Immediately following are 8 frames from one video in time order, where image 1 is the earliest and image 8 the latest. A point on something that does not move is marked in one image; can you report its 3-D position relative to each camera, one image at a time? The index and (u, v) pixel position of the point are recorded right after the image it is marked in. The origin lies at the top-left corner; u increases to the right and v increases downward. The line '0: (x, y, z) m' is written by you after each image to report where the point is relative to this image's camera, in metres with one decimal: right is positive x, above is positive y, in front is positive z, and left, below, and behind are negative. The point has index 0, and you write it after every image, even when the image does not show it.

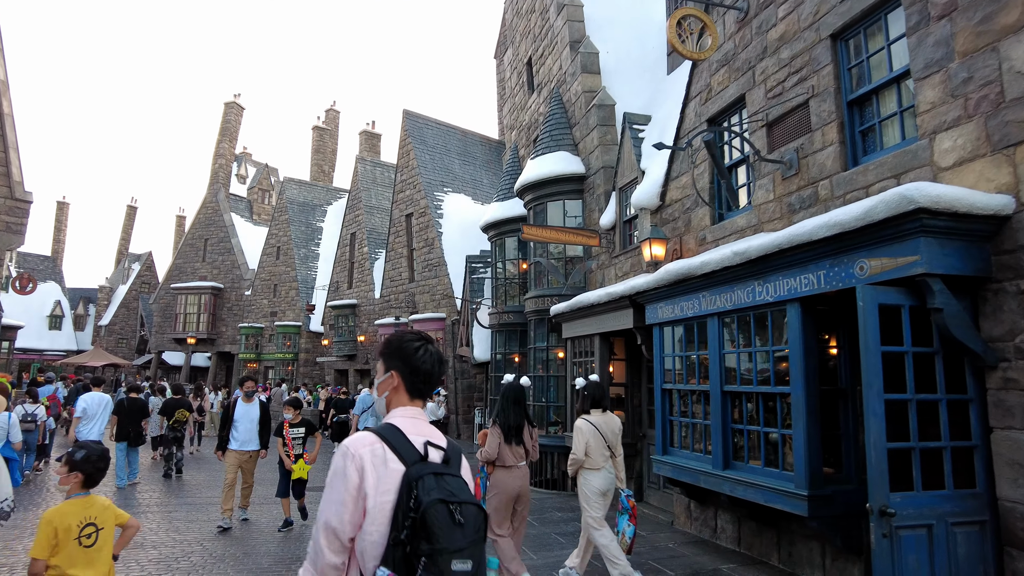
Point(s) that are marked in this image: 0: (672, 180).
0: (+2.0, +1.3, +8.0) m
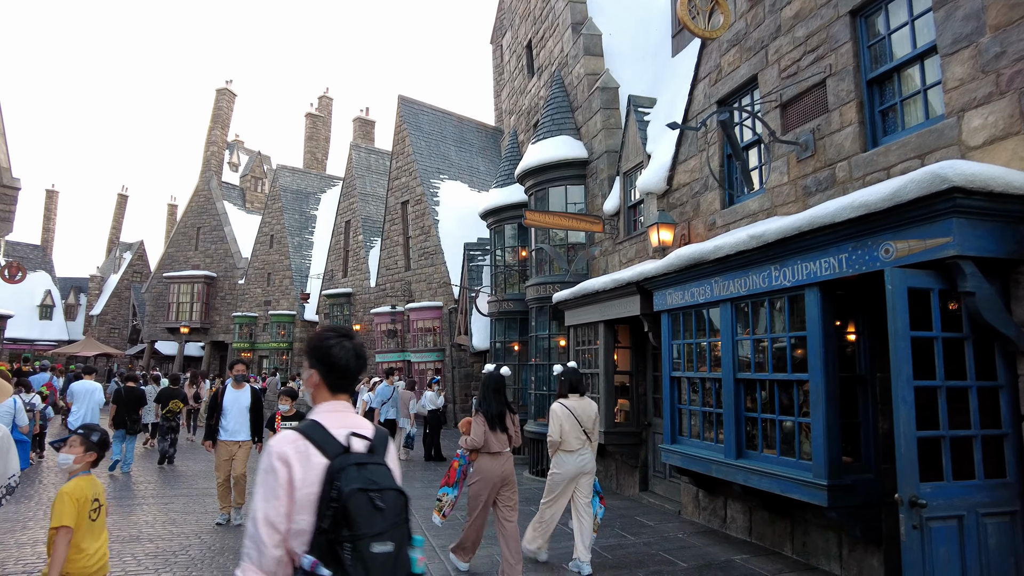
0: (+2.0, +1.5, +7.8) m
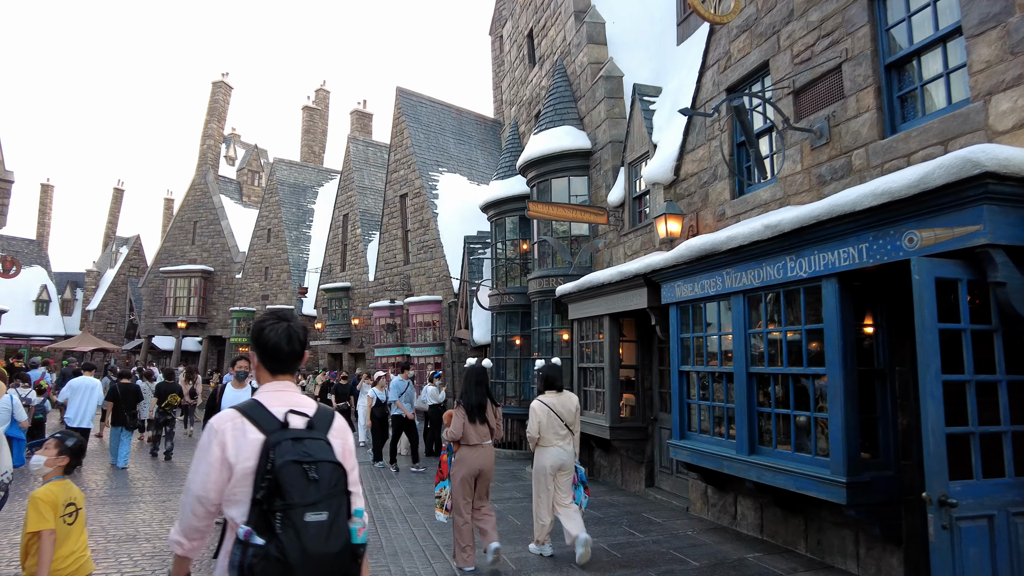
0: (+2.0, +1.6, +7.6) m
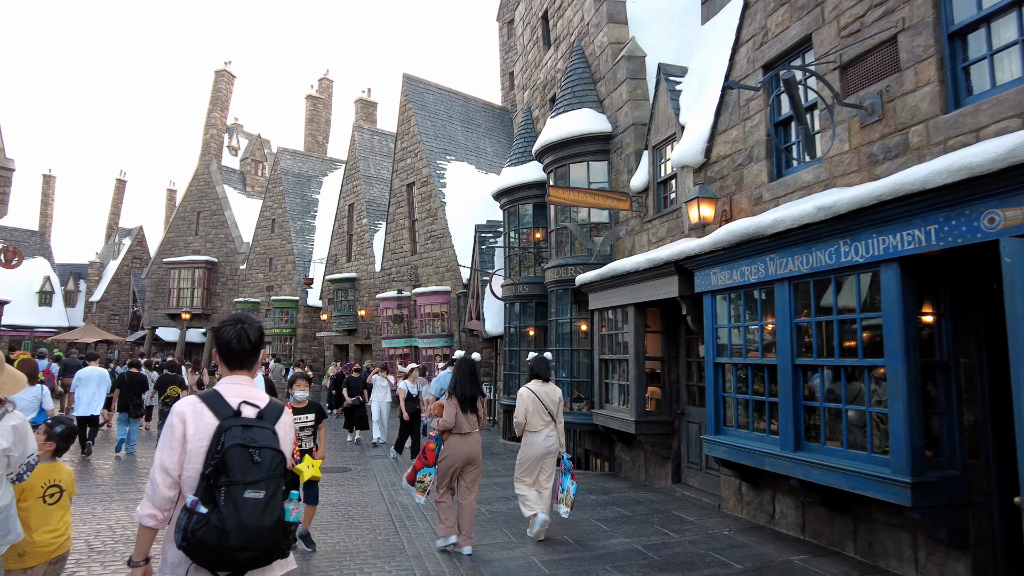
0: (+2.3, +1.7, +7.3) m
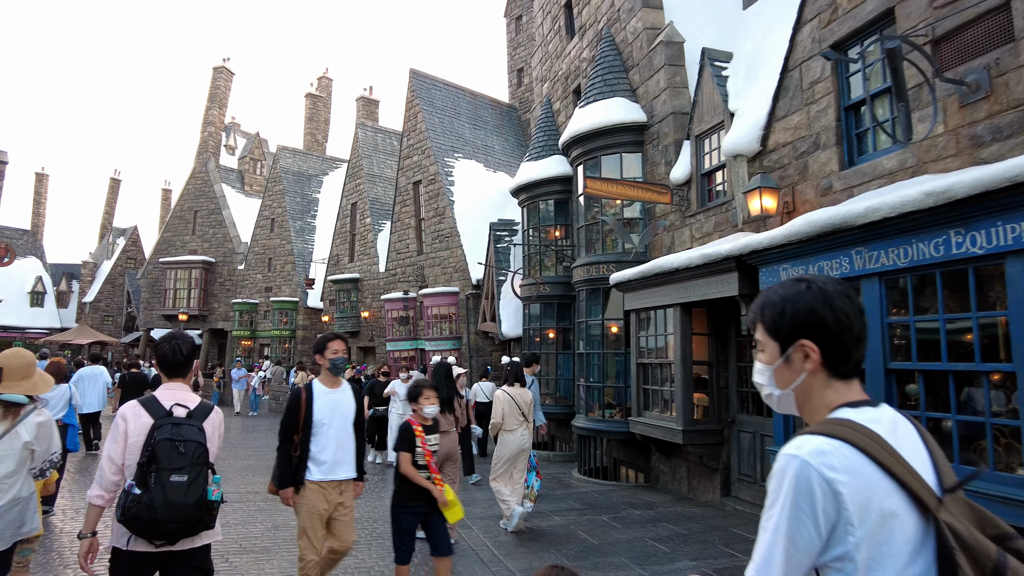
0: (+2.7, +1.7, +6.7) m
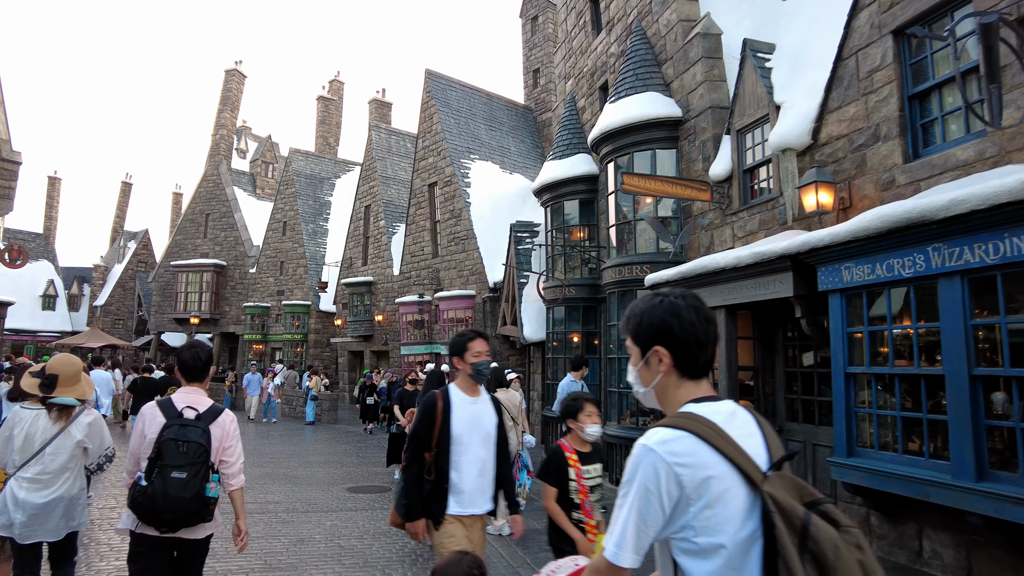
0: (+3.1, +1.7, +6.4) m
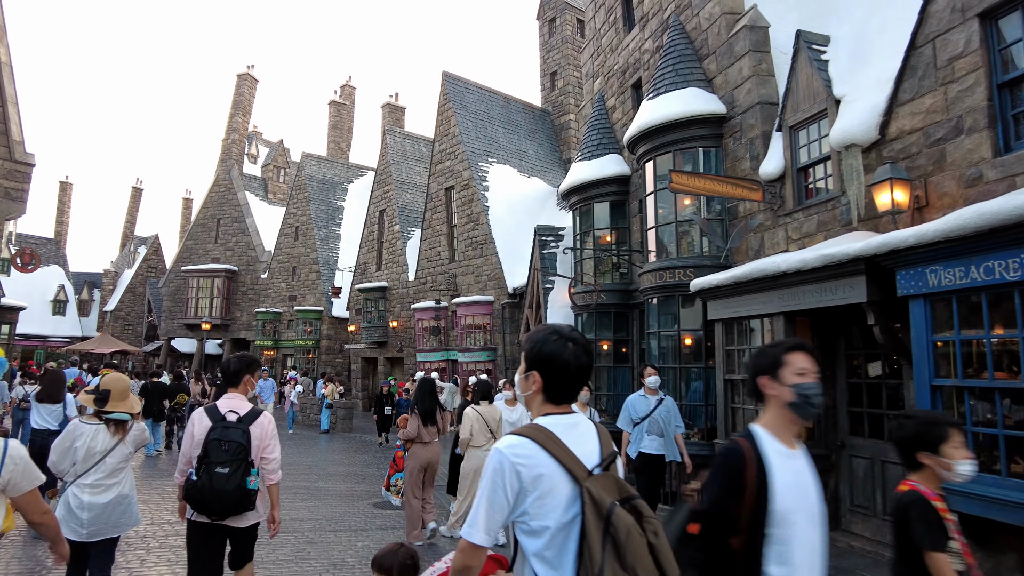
0: (+3.5, +1.7, +5.9) m
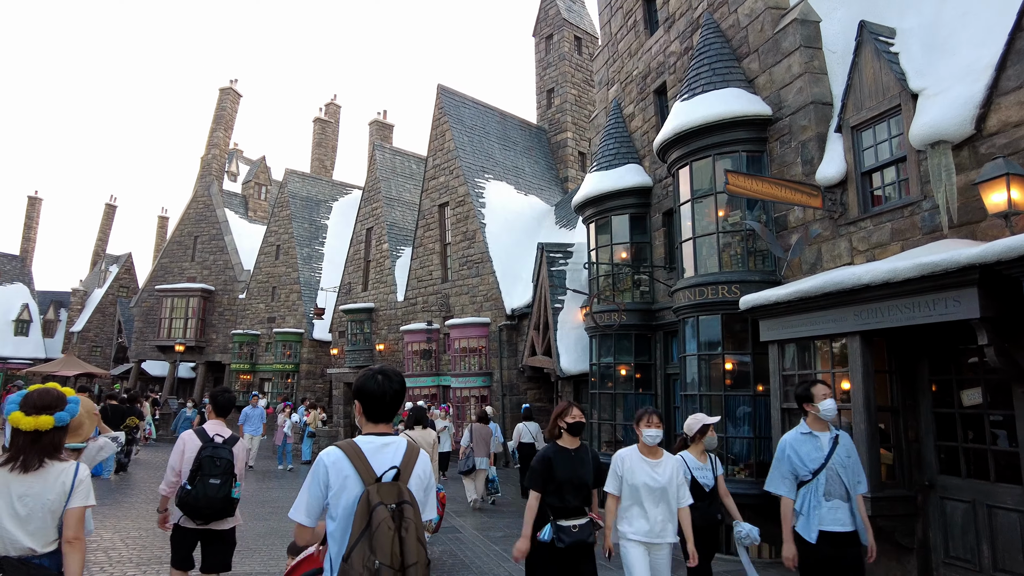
0: (+3.9, +1.5, +5.2) m
